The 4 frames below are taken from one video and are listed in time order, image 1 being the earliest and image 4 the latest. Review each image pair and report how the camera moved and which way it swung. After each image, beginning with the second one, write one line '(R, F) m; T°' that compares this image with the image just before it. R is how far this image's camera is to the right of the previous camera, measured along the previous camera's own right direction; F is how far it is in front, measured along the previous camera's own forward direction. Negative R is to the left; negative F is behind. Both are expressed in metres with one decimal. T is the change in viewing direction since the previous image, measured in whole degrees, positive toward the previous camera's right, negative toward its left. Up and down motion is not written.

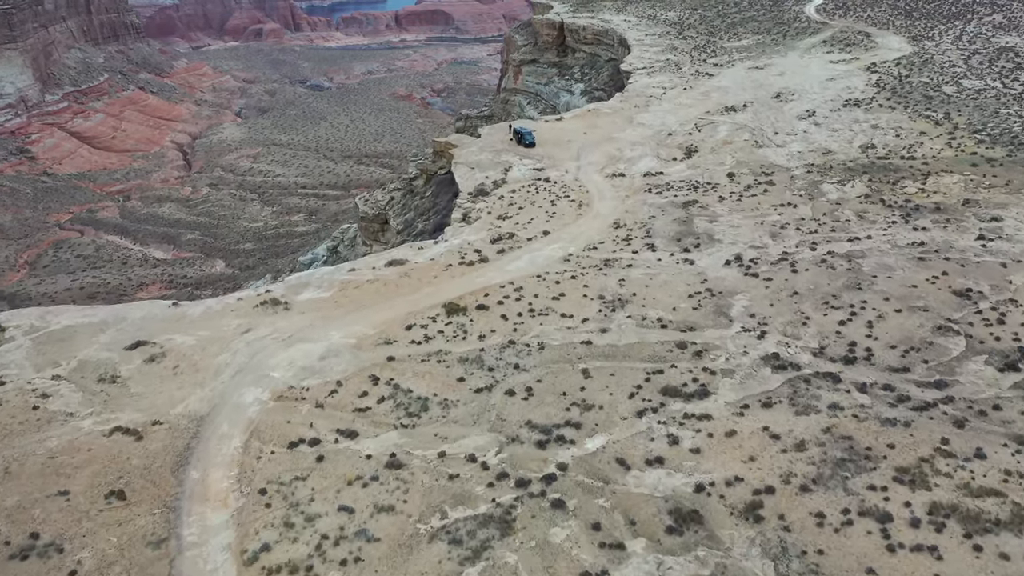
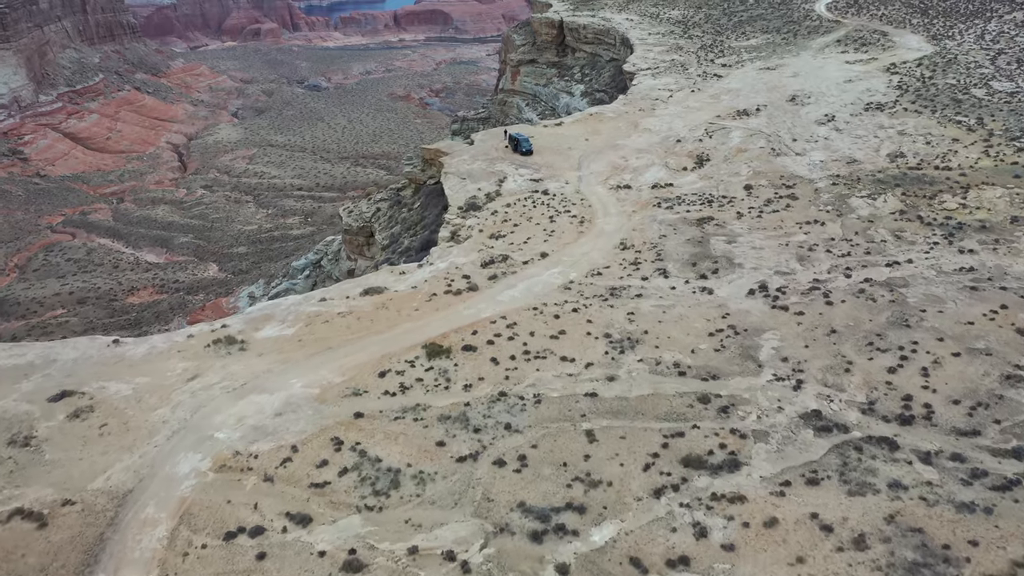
(+0.1, +2.5) m; 0°
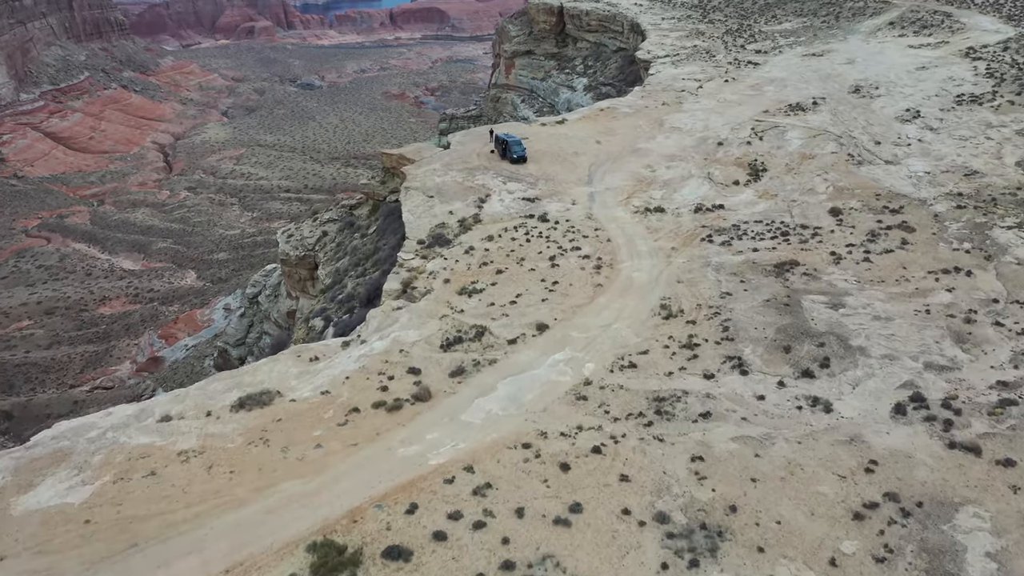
(+0.3, +7.4) m; 0°
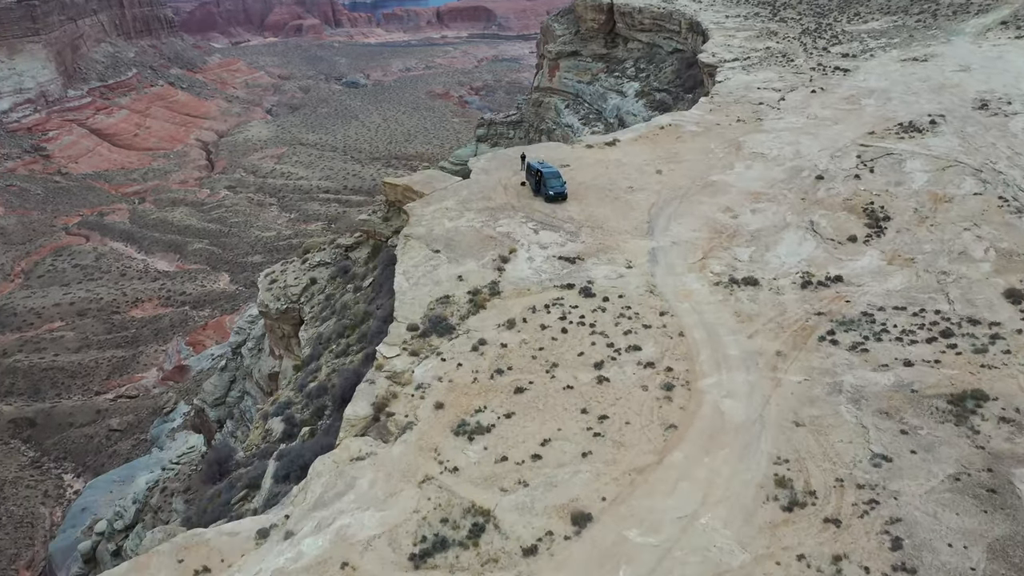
(+0.2, +5.0) m; -3°
